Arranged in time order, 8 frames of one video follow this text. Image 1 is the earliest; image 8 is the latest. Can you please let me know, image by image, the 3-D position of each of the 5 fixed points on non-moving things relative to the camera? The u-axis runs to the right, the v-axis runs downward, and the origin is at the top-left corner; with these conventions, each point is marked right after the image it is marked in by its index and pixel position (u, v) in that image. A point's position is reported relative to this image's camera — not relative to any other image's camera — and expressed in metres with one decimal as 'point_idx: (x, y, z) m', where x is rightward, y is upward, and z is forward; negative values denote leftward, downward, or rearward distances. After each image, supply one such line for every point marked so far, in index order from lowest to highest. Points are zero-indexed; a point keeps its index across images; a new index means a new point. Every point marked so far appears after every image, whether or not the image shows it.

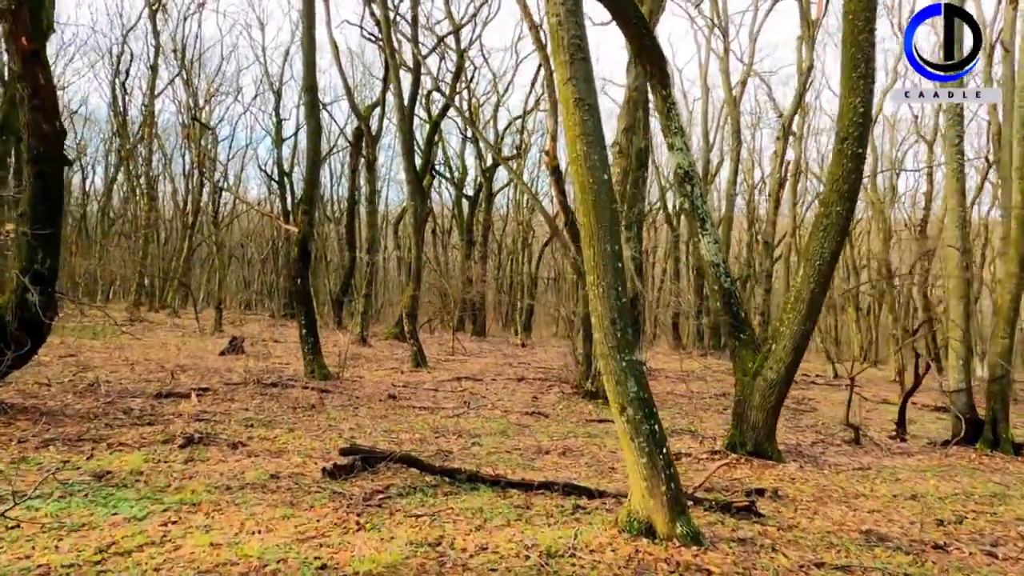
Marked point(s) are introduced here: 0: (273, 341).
0: (-5.2, -1.2, +16.4) m
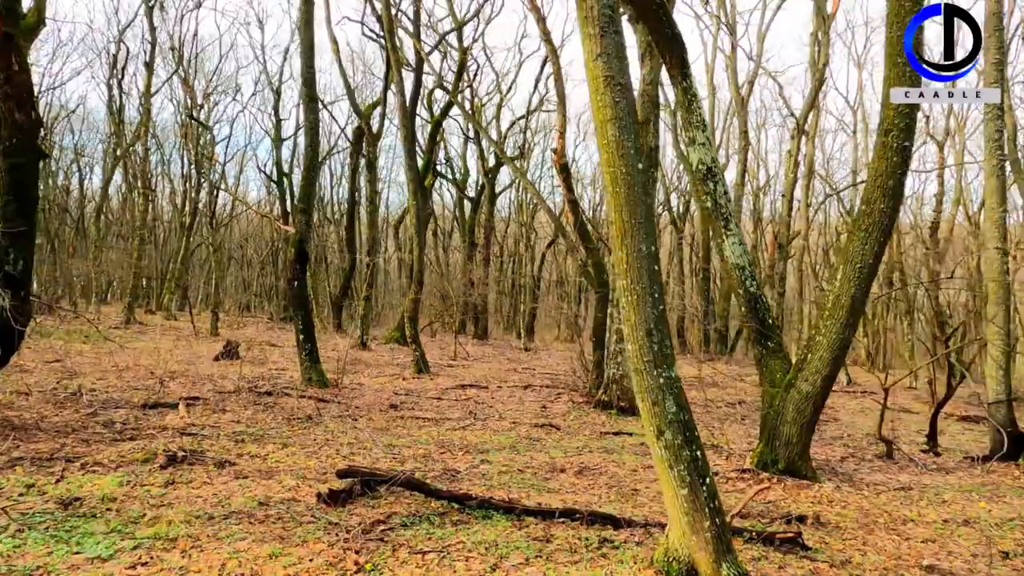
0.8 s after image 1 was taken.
0: (-5.1, -1.2, +15.9) m
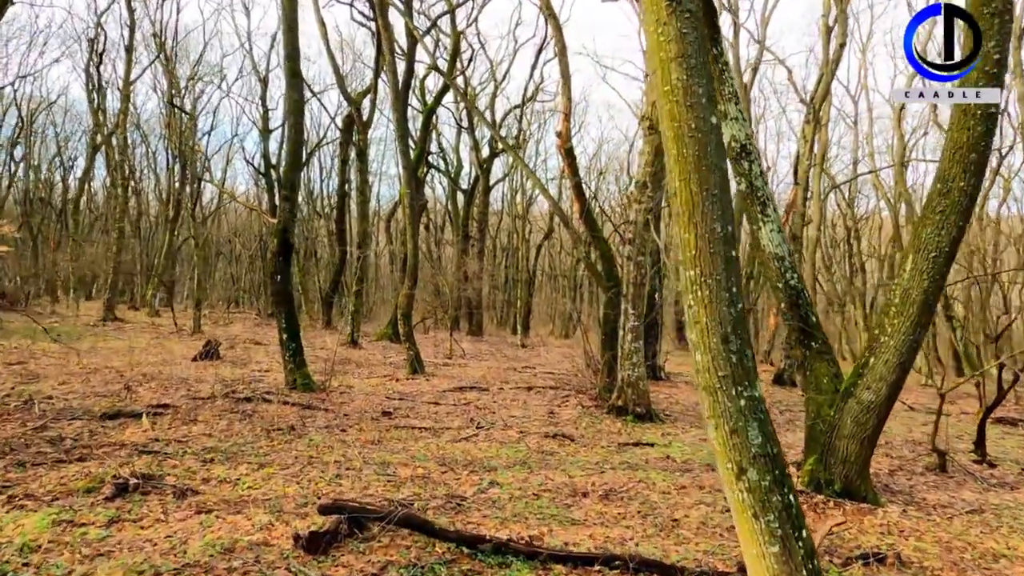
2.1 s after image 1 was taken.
0: (-5.1, -1.1, +15.0) m
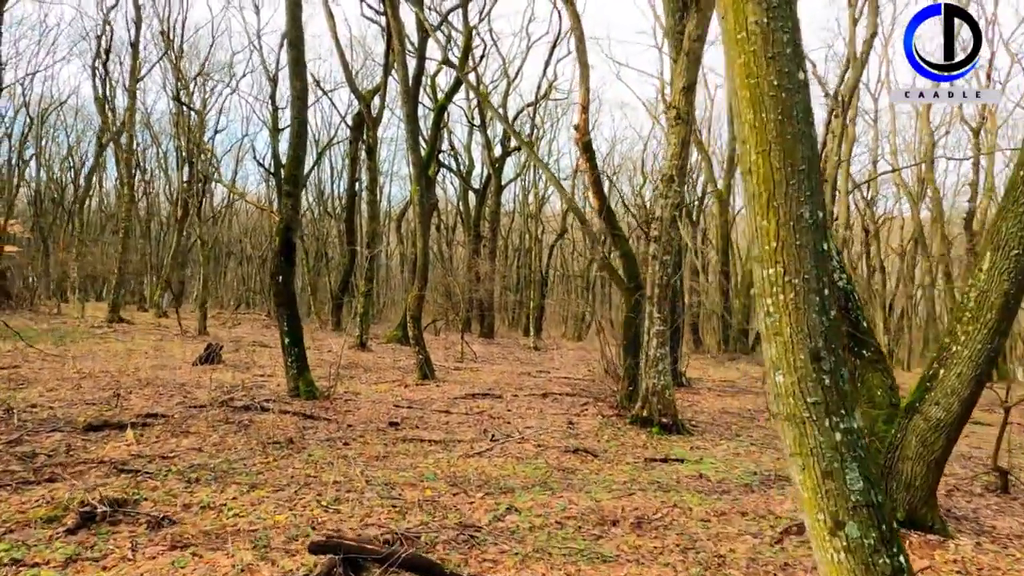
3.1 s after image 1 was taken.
0: (-4.8, -1.1, +14.5) m
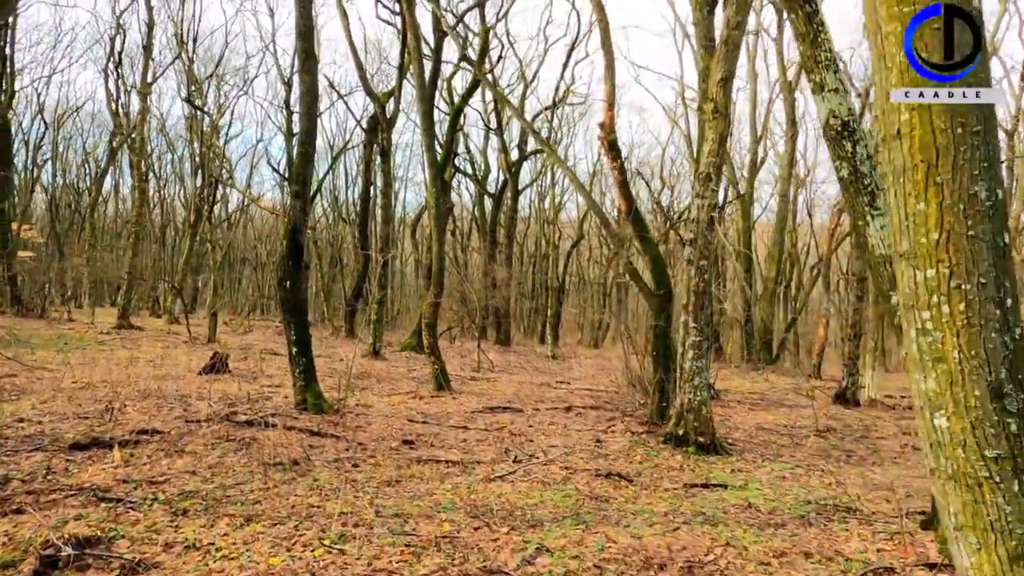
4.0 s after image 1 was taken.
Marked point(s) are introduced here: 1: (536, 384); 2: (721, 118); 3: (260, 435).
0: (-4.5, -1.2, +14.0) m
1: (+0.4, -1.7, +13.3) m
2: (+2.0, +1.6, +7.3) m
3: (-2.2, -1.3, +6.6) m
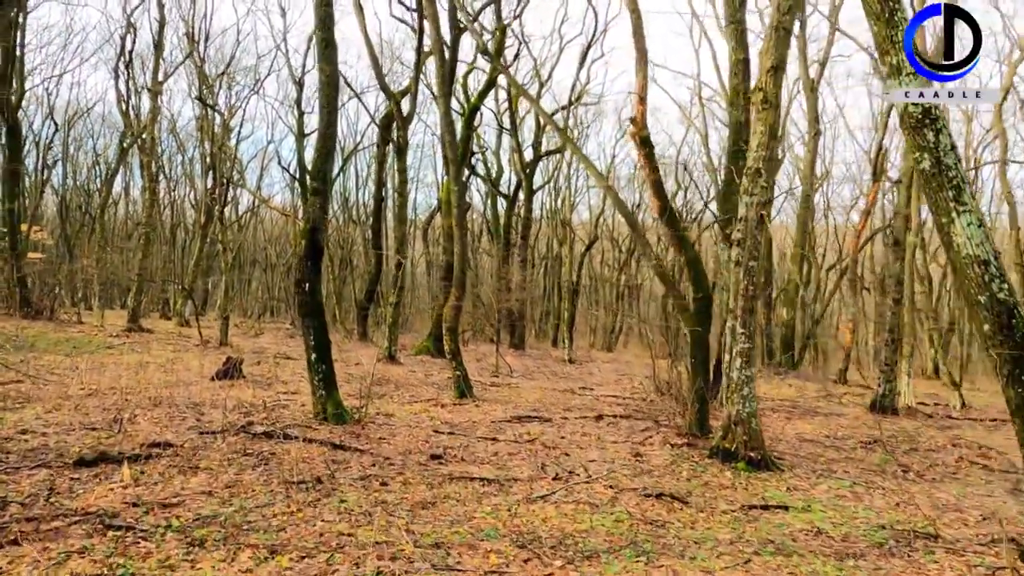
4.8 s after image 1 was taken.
0: (-4.1, -1.3, +13.6) m
1: (+0.8, -1.7, +12.8) m
2: (+2.3, +1.6, +6.8) m
3: (-1.9, -1.3, +6.2) m
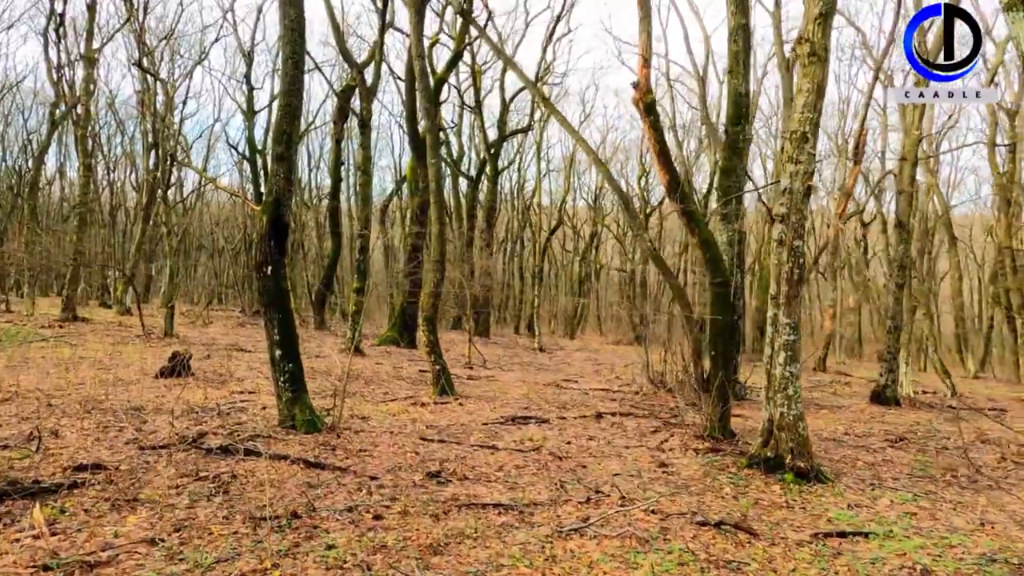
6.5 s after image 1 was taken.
0: (-4.5, -1.0, +12.3) m
1: (+0.5, -1.5, +11.8) m
2: (+2.4, +1.7, +5.9) m
3: (-1.8, -1.2, +5.0) m
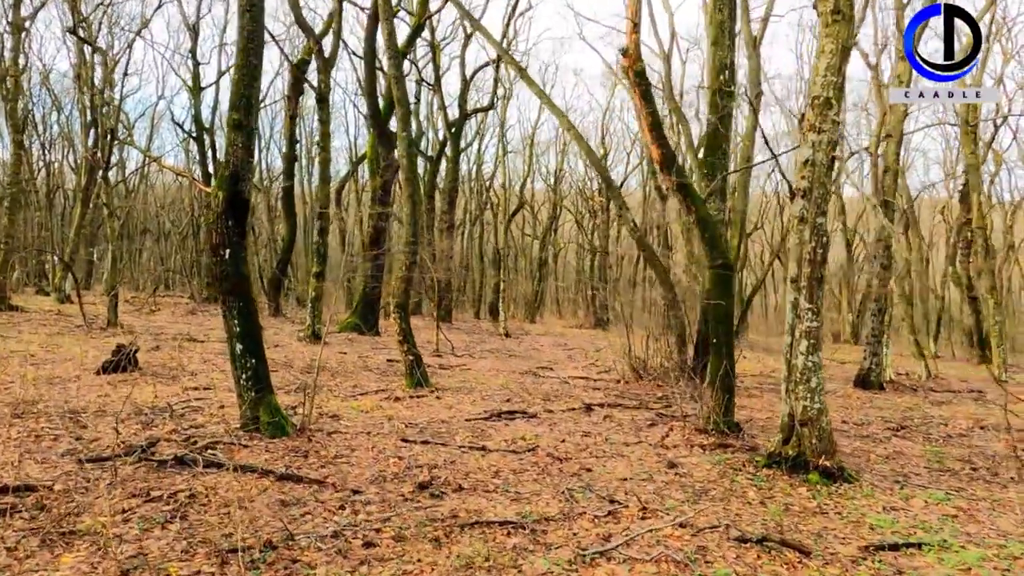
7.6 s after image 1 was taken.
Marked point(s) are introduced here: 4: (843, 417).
0: (-4.9, -0.8, +11.4) m
1: (+0.1, -1.2, +11.2) m
2: (+2.3, +1.9, +5.3) m
3: (-1.7, -1.1, +4.3) m
4: (+3.7, -1.5, +8.6) m
